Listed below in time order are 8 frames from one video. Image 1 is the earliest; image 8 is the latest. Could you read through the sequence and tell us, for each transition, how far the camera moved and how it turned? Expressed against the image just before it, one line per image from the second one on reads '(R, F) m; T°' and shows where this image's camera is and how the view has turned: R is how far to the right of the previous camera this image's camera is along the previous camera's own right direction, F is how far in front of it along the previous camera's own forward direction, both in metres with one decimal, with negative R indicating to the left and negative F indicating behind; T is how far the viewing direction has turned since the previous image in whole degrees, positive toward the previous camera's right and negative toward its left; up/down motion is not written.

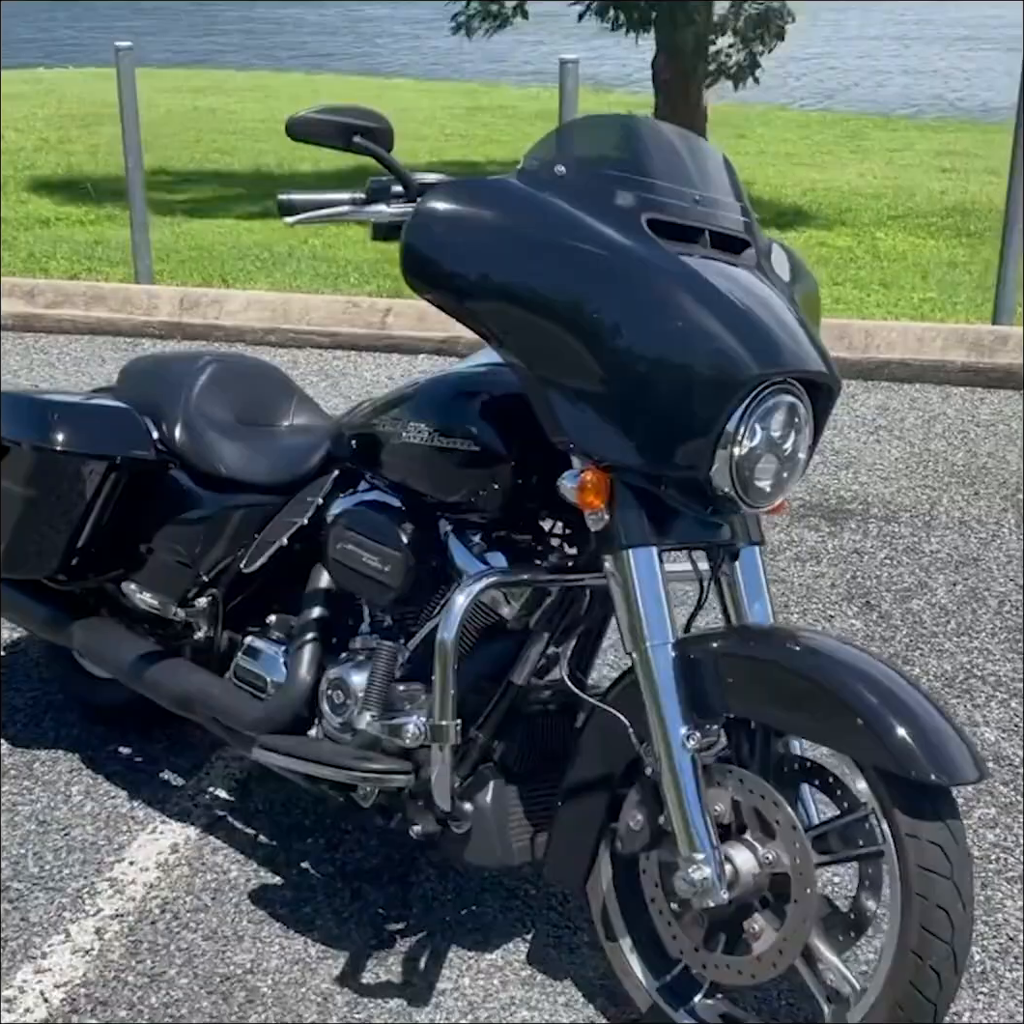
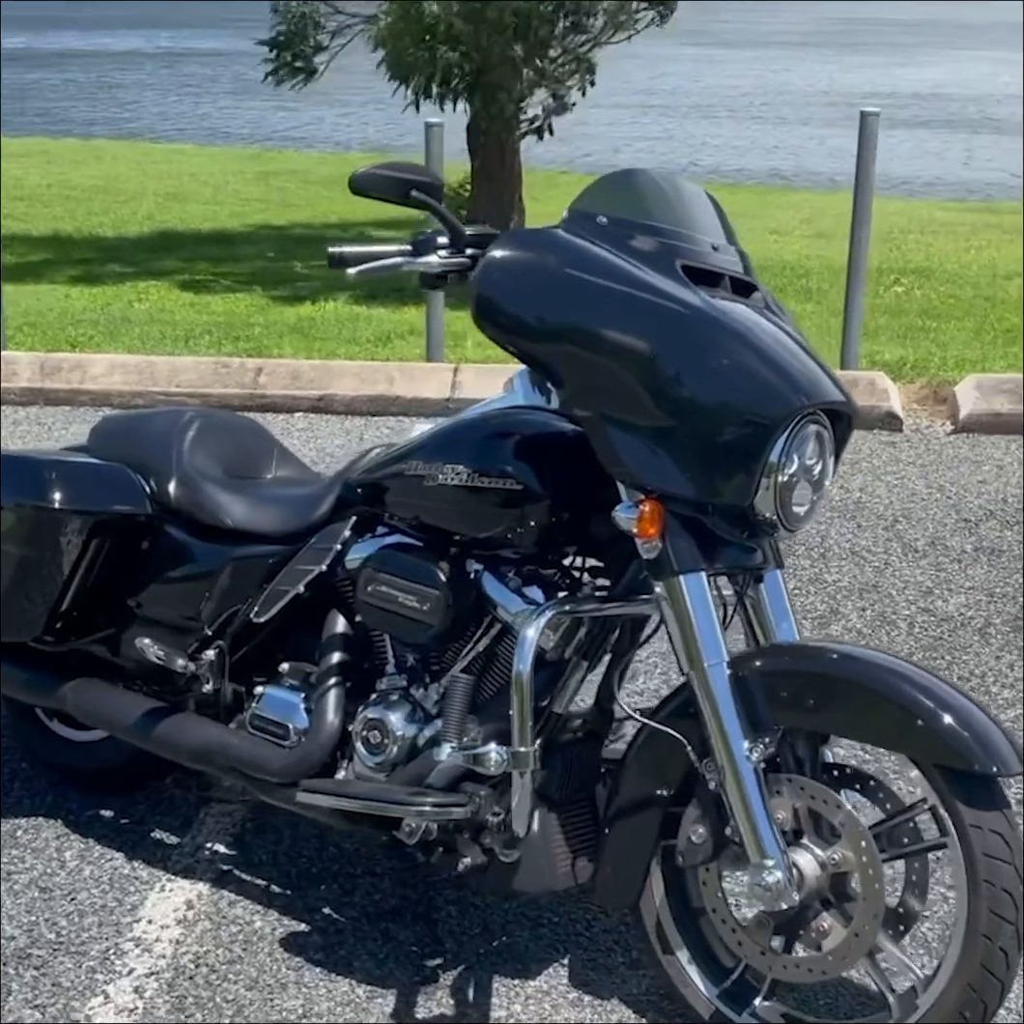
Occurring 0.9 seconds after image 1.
(-0.5, -0.1) m; +8°
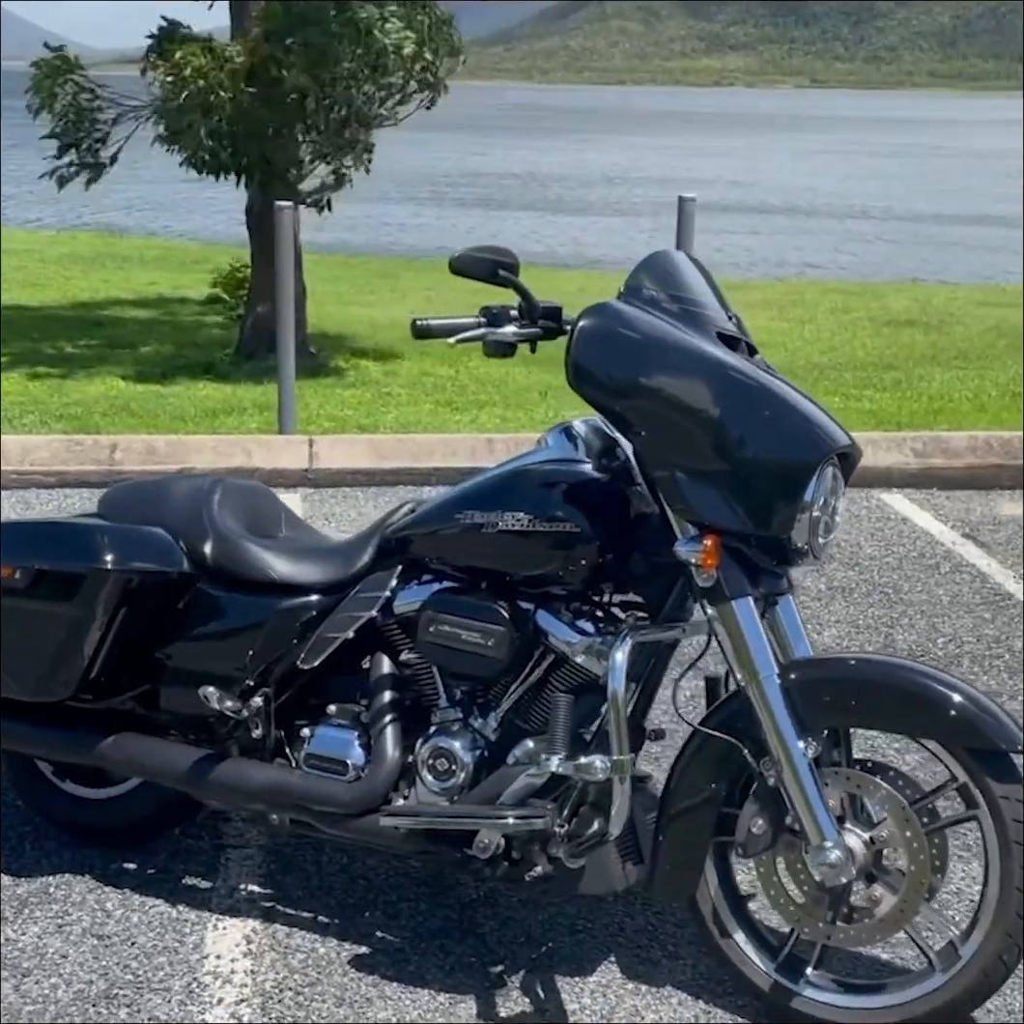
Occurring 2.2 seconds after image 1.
(-0.8, -0.3) m; +11°
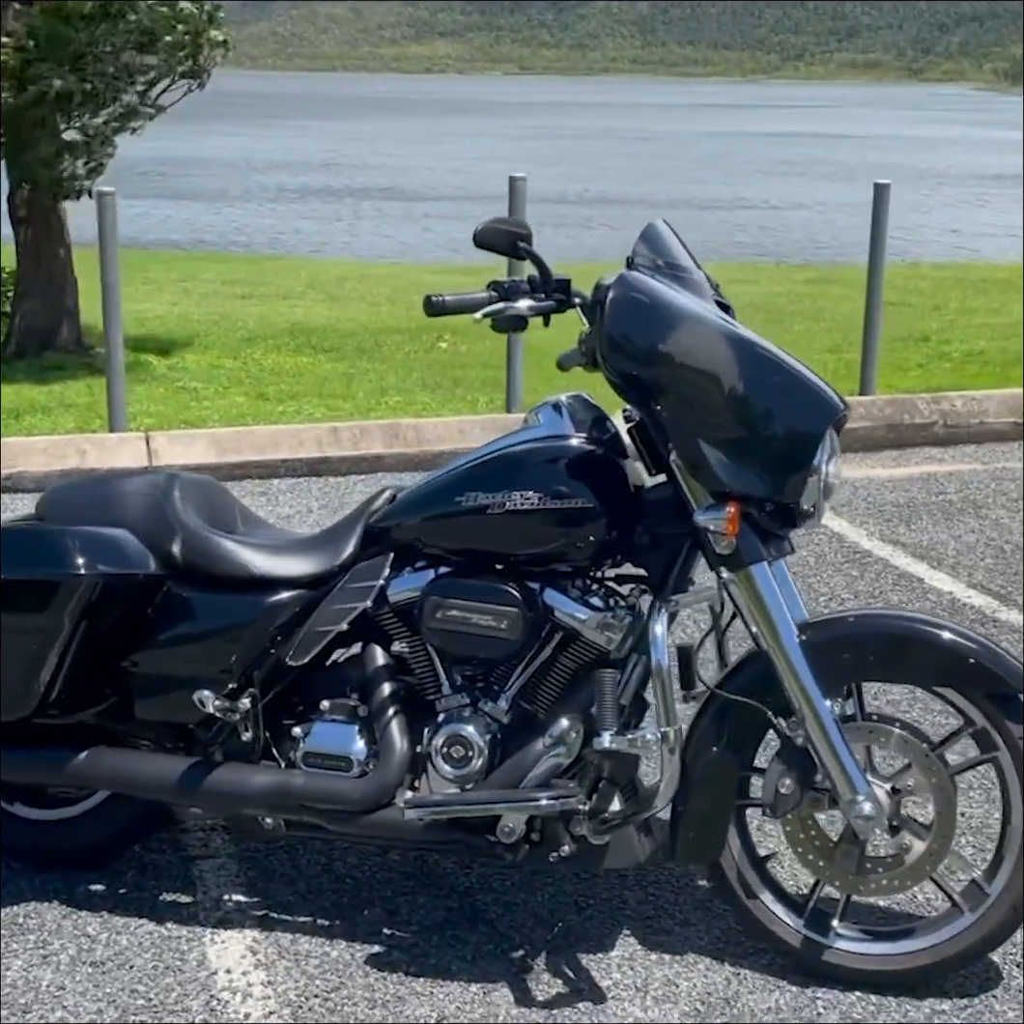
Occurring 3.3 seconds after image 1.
(-0.6, +0.1) m; +10°
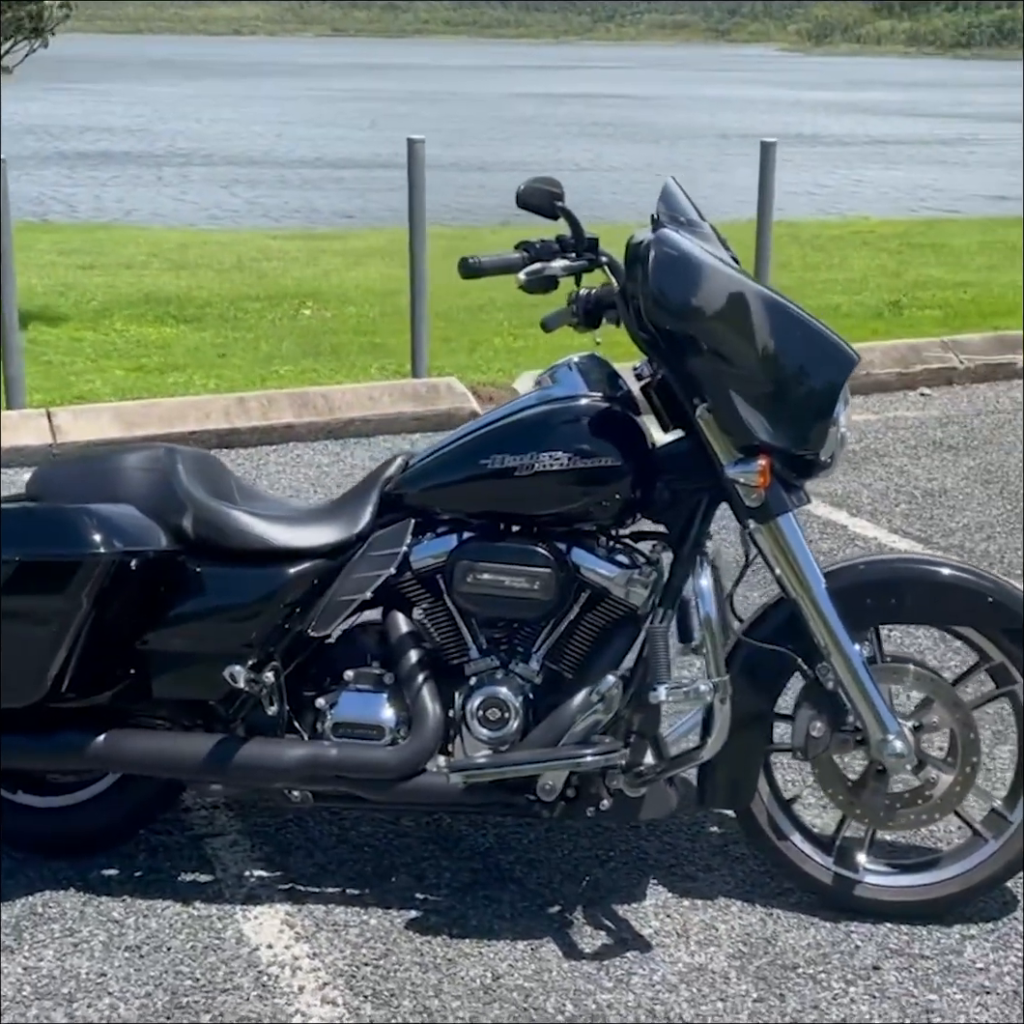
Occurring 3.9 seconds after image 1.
(-0.4, 0.0) m; +6°
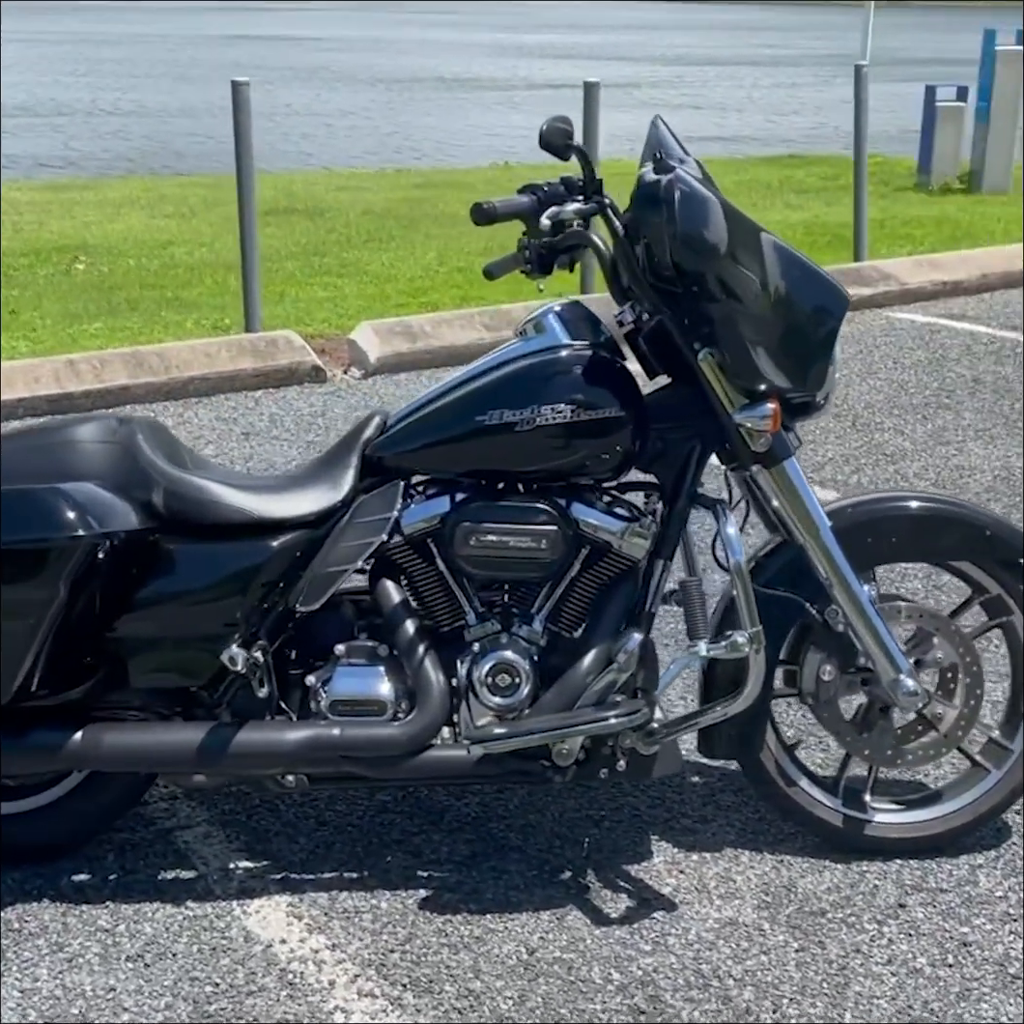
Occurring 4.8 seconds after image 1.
(-0.5, +0.2) m; +9°
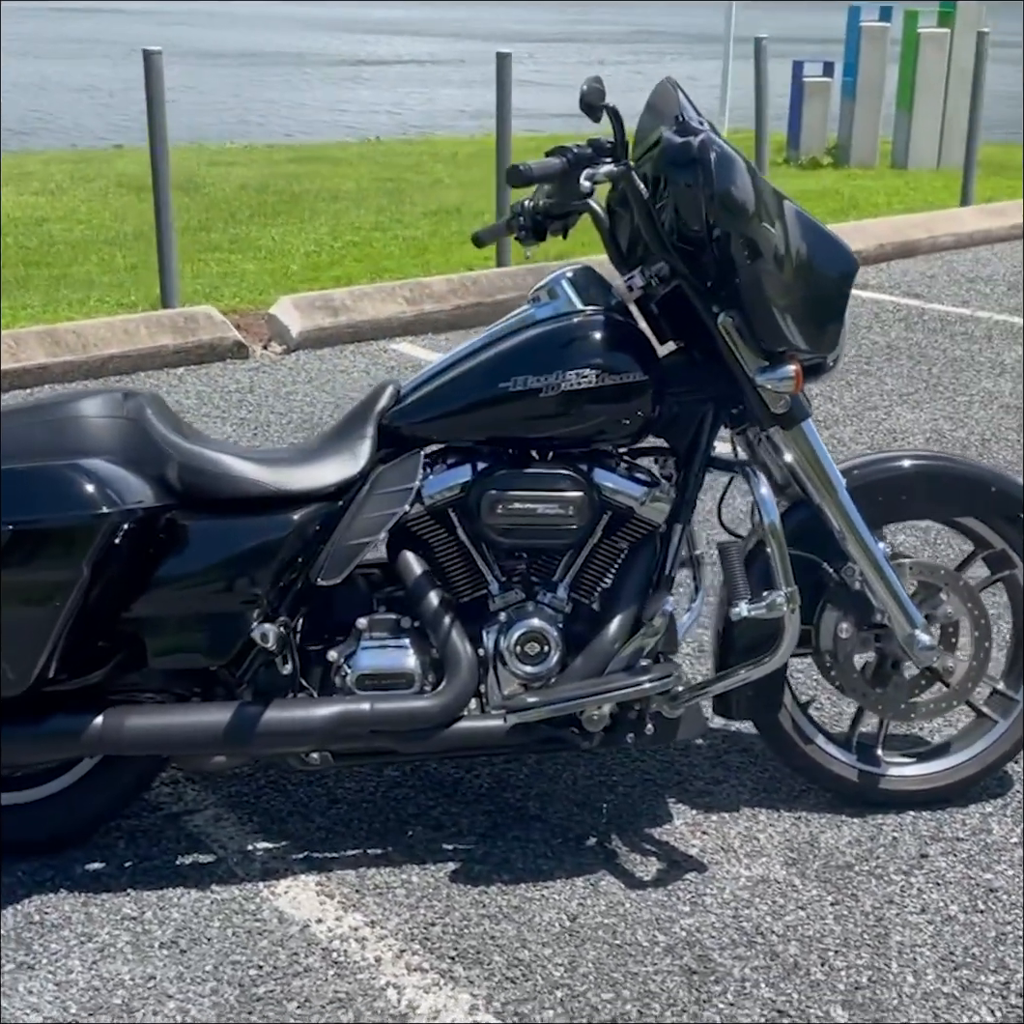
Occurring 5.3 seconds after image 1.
(-0.3, 0.0) m; +5°
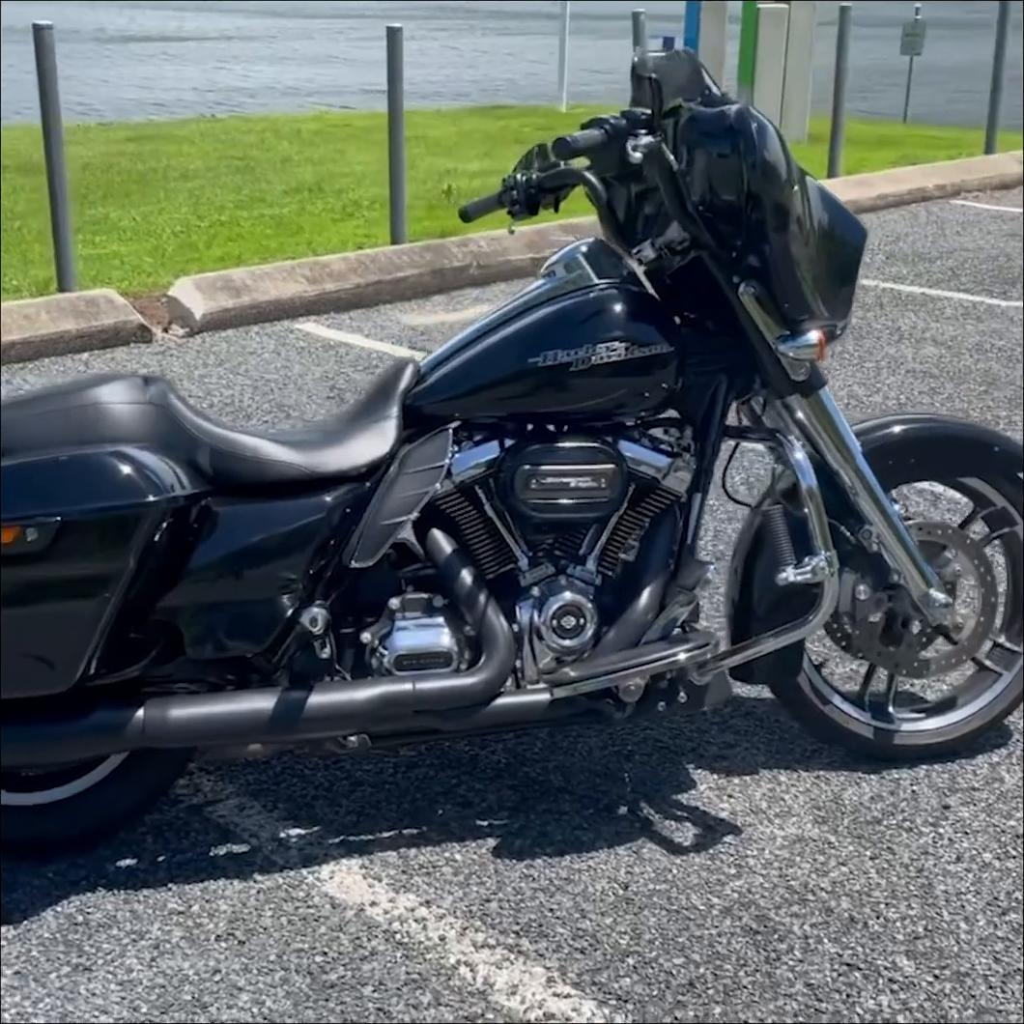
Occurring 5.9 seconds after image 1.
(-0.4, 0.0) m; +6°
